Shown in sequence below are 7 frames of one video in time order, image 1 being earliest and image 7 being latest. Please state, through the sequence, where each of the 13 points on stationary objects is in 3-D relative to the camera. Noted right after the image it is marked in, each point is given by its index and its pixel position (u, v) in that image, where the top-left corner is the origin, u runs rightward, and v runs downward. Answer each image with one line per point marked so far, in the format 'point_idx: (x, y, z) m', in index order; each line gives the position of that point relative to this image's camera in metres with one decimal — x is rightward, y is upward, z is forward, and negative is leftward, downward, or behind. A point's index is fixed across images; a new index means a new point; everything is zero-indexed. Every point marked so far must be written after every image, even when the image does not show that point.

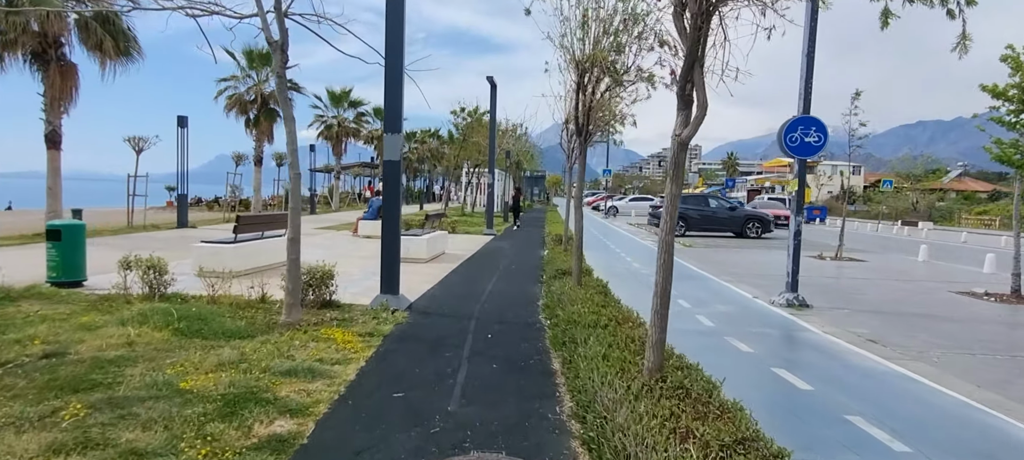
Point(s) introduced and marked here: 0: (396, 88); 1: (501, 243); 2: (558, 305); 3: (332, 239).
0: (-1.5, +1.8, +7.1) m
1: (-0.3, -0.4, +17.1) m
2: (+0.6, -0.9, +6.6) m
3: (-5.6, -0.3, +17.0) m
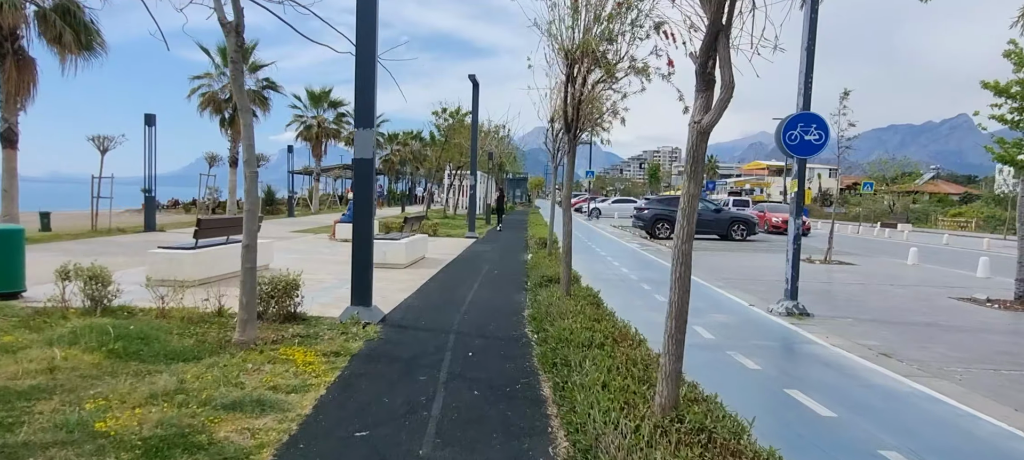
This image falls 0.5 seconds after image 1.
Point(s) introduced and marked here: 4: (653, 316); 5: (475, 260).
0: (-1.7, +1.8, +6.4) m
1: (-0.8, -0.5, +16.5) m
2: (+0.4, -1.0, +6.0) m
3: (-6.2, -0.4, +16.2) m
4: (+2.0, -1.2, +7.8) m
5: (-0.9, -0.7, +13.6) m
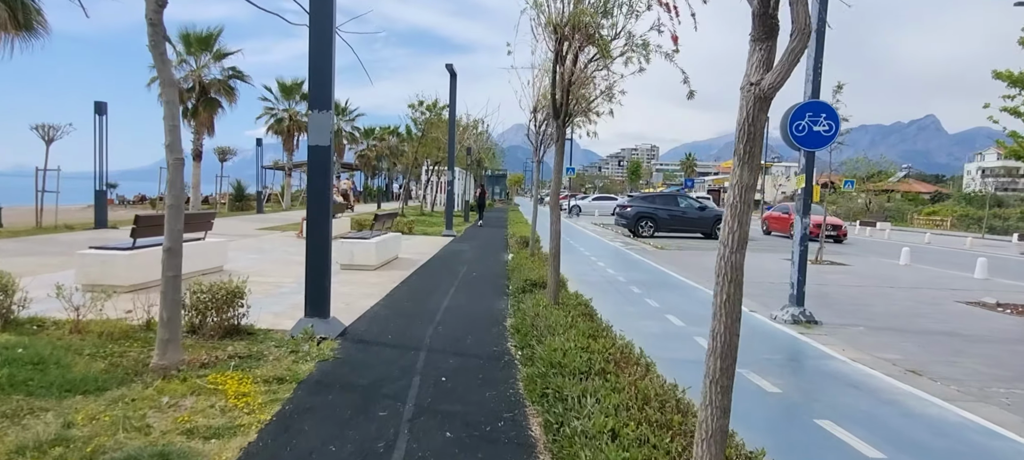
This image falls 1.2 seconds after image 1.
0: (-1.9, +1.8, +5.5) m
1: (-1.4, -0.4, +15.6) m
2: (+0.2, -1.0, +5.2) m
3: (-6.7, -0.3, +15.2) m
4: (+1.8, -1.2, +7.1) m
5: (-1.4, -0.7, +12.7) m
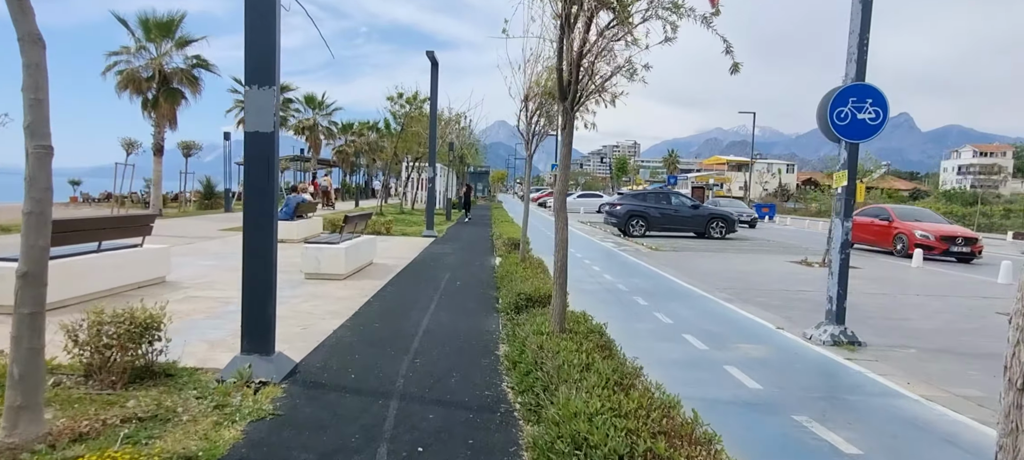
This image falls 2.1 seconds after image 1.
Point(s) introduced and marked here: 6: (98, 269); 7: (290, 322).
0: (-1.9, +1.7, +4.3) m
1: (-1.7, -0.5, +14.4) m
2: (+0.2, -1.1, +4.1) m
3: (-7.1, -0.4, +13.8) m
4: (+1.7, -1.3, +6.0) m
5: (-1.7, -0.7, +11.5) m
6: (-5.2, -0.5, +6.9) m
7: (-2.5, -1.0, +6.1) m
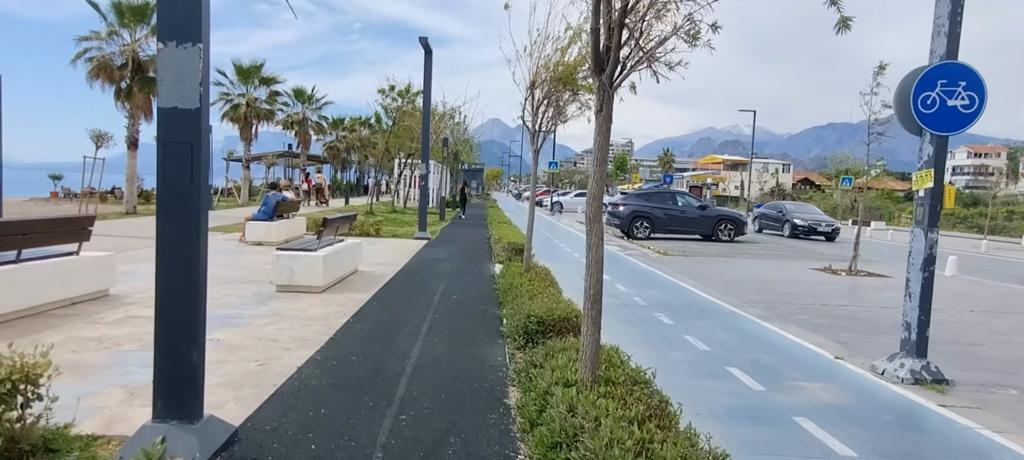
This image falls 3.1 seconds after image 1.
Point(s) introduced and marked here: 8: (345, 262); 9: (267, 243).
0: (-1.8, +1.6, +3.1) m
1: (-1.7, -0.5, +13.2) m
2: (+0.3, -1.2, +2.9) m
3: (-7.1, -0.4, +12.5) m
4: (+1.8, -1.4, +4.8) m
5: (-1.6, -0.8, +10.3) m
6: (-5.2, -0.6, +5.7) m
7: (-2.4, -1.1, +4.9) m
8: (-2.7, -0.5, +8.9) m
9: (-5.9, -0.3, +13.1) m
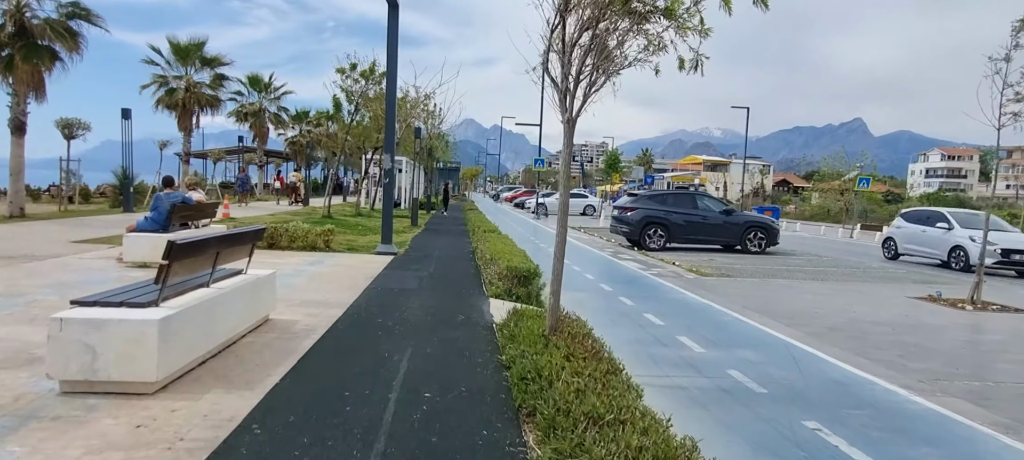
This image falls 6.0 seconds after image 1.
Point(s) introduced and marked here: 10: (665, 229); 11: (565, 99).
0: (-1.4, +1.3, -0.8) m
1: (-1.8, -0.8, +9.3) m
2: (+0.7, -1.4, -0.9) m
3: (-7.1, -0.7, +8.4) m
4: (+2.1, -1.7, +1.1) m
5: (-1.5, -1.1, +6.4) m
6: (-4.9, -0.8, +1.7) m
7: (-2.1, -1.4, +1.0) m
8: (-2.6, -0.8, +5.0) m
9: (-5.9, -0.6, +9.1) m
10: (+4.8, 0.0, +17.2) m
11: (+0.5, +1.3, +5.2) m
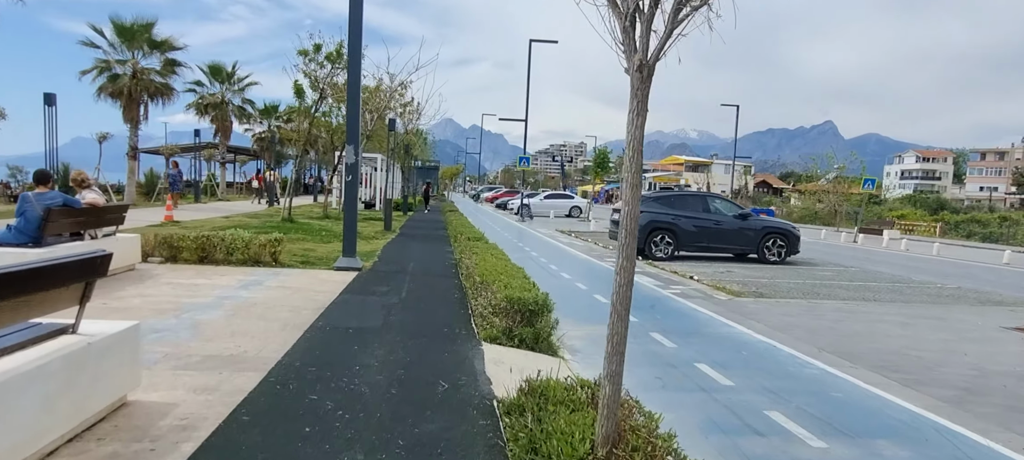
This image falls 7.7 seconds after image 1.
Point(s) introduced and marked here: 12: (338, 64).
0: (-1.0, +1.2, -3.1) m
1: (-1.8, -1.0, +7.0) m
2: (+1.1, -1.6, -3.1) m
3: (-7.1, -0.8, +5.9) m
4: (+2.4, -1.9, -1.1) m
5: (-1.5, -1.2, +4.1) m
6: (-4.6, -1.0, -0.8) m
7: (-1.8, -1.6, -1.3) m
8: (-2.5, -1.0, +2.7) m
9: (-6.0, -0.7, +6.6) m
10: (+4.5, -0.1, +15.1) m
11: (+0.6, +1.1, +3.0) m
12: (-6.3, +6.0, +19.9) m
